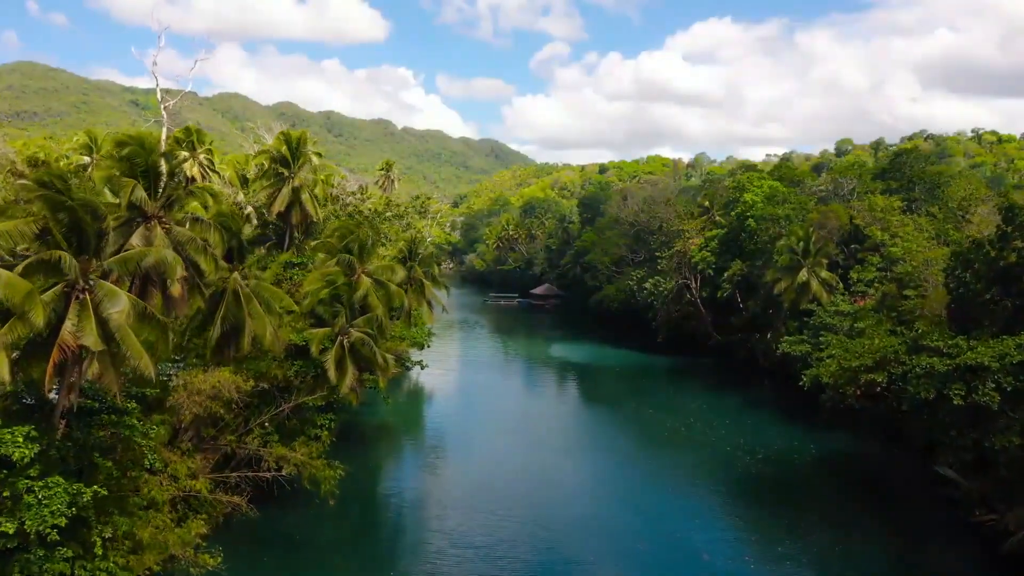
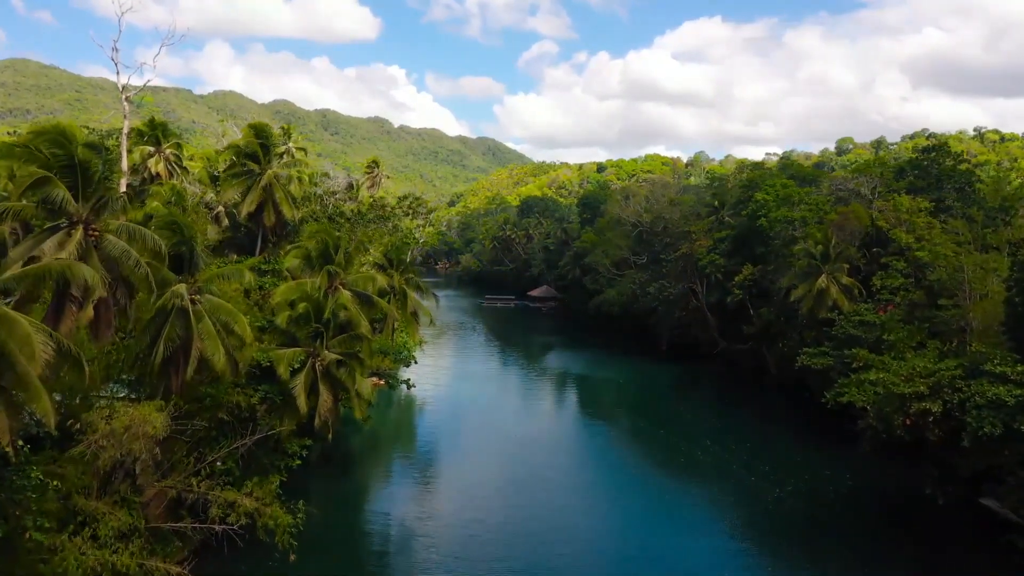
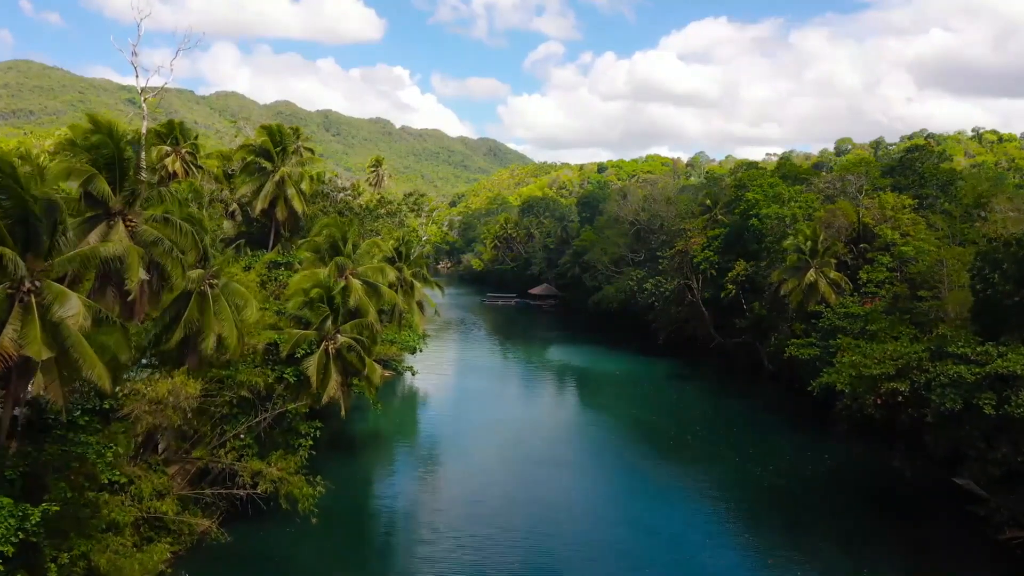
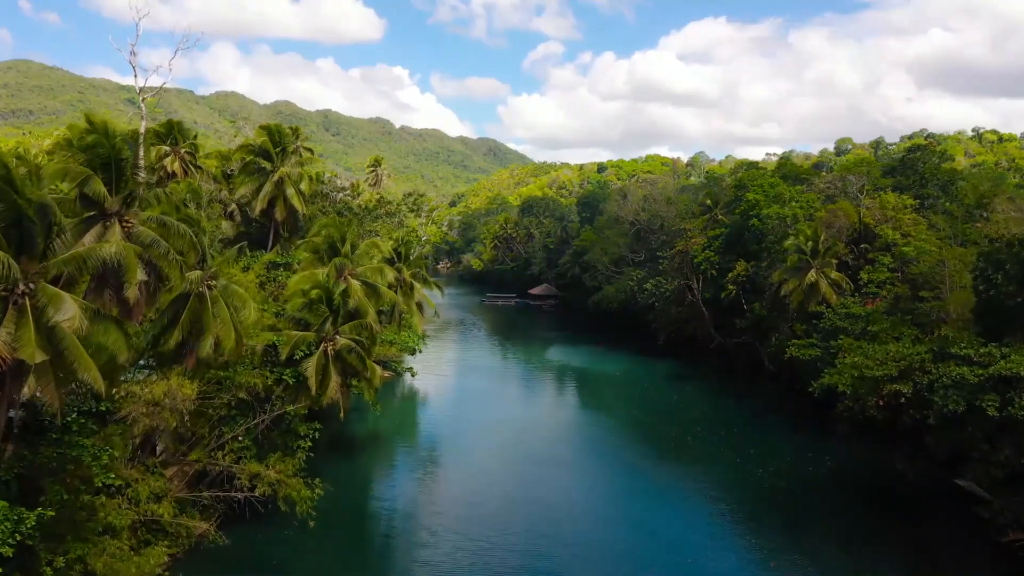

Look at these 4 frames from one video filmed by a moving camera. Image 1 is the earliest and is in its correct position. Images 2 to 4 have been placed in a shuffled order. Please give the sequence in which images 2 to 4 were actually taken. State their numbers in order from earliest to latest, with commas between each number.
3, 4, 2
